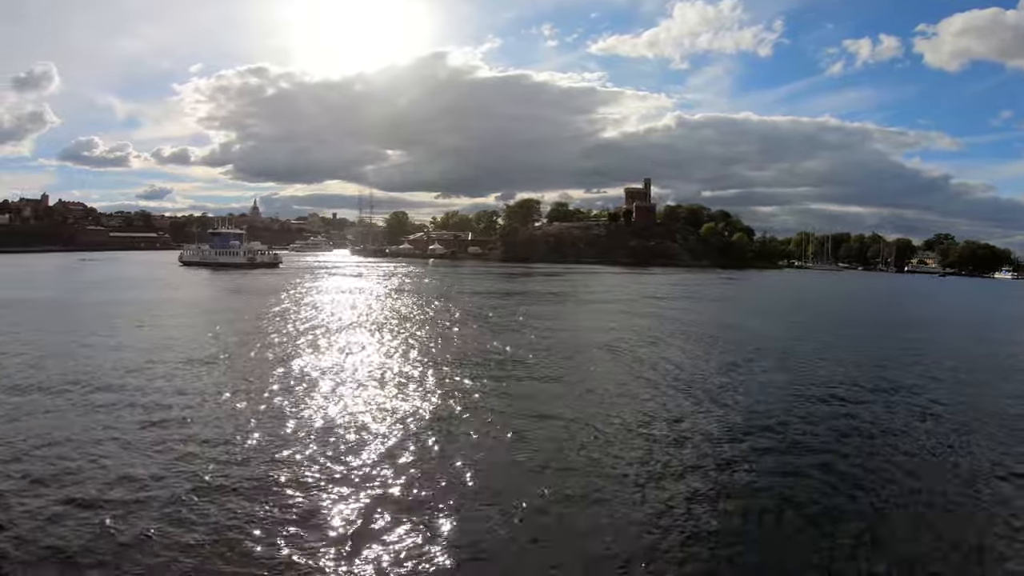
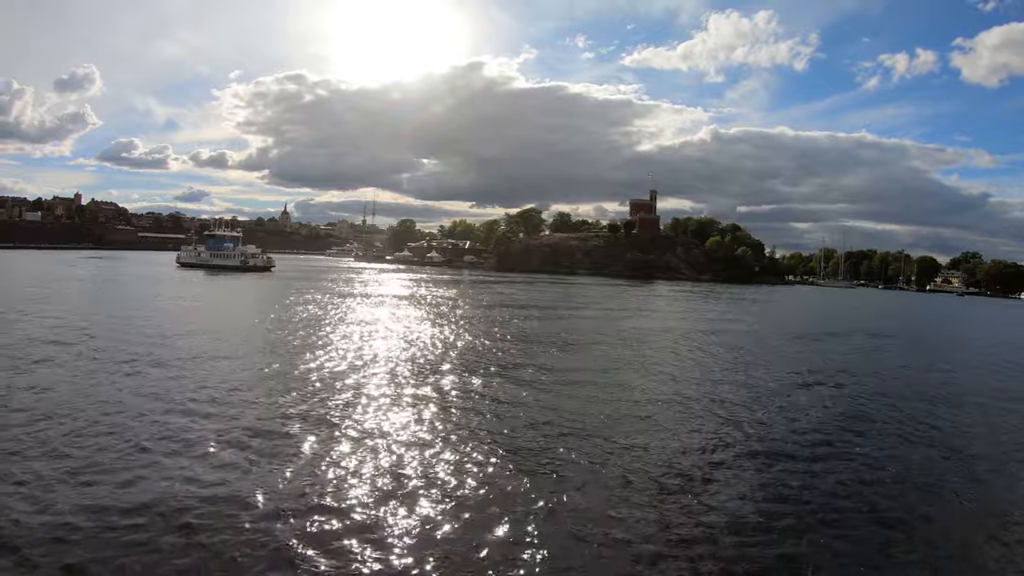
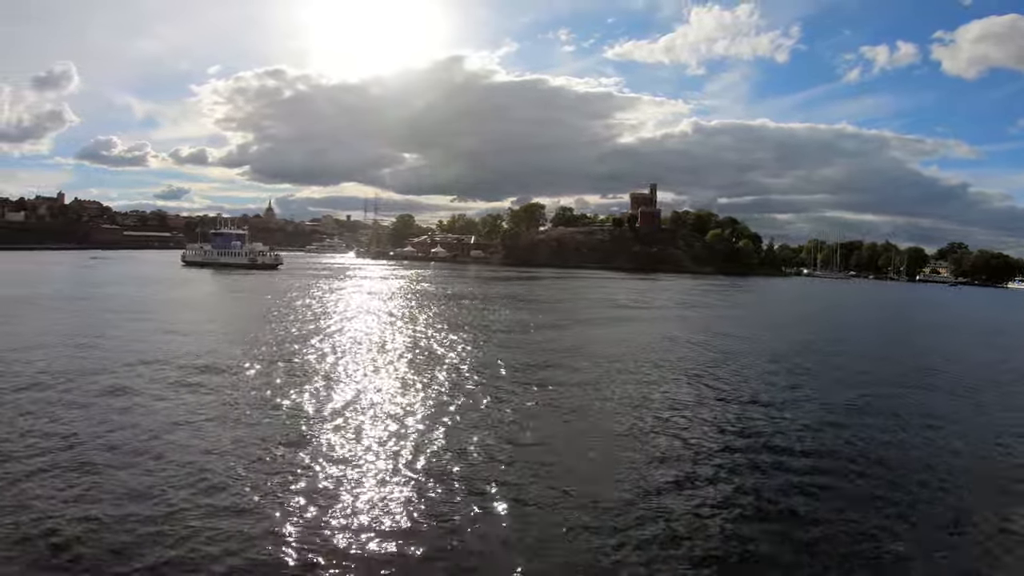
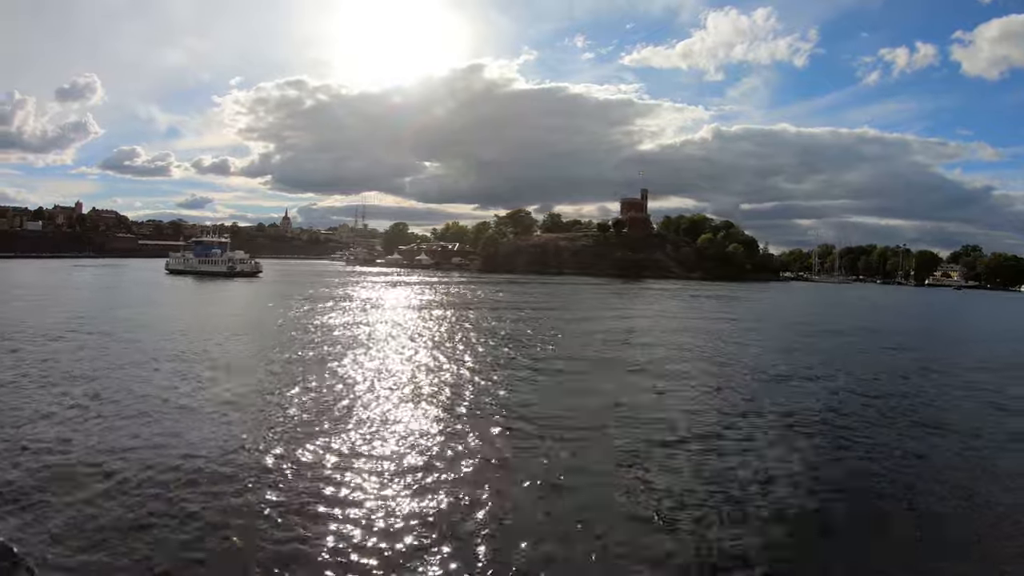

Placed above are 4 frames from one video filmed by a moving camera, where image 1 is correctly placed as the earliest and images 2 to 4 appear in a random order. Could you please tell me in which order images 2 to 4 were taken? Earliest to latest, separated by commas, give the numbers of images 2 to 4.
3, 2, 4
